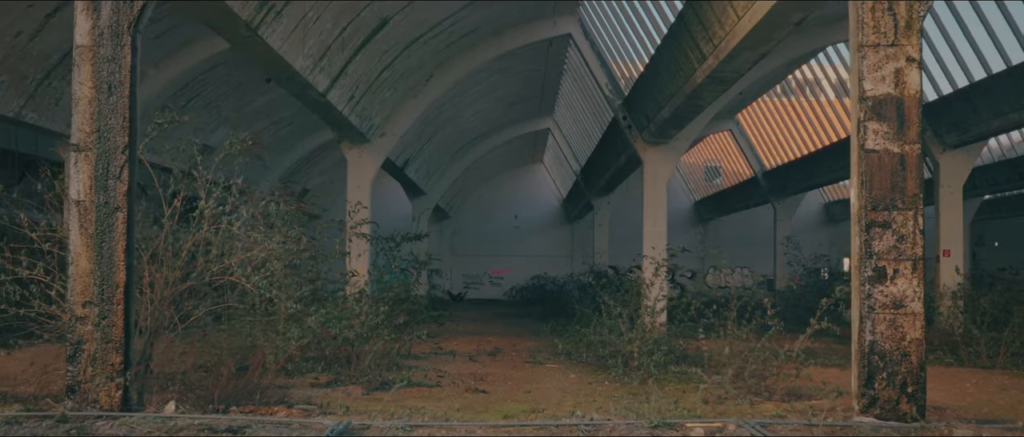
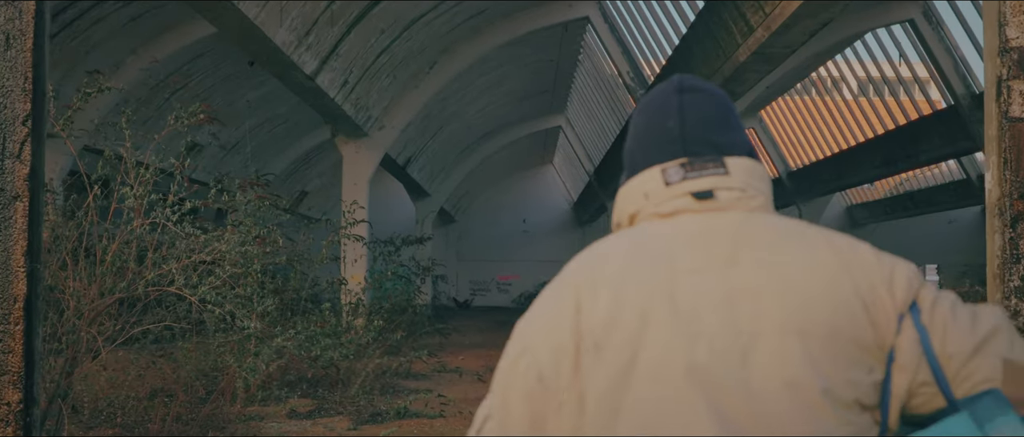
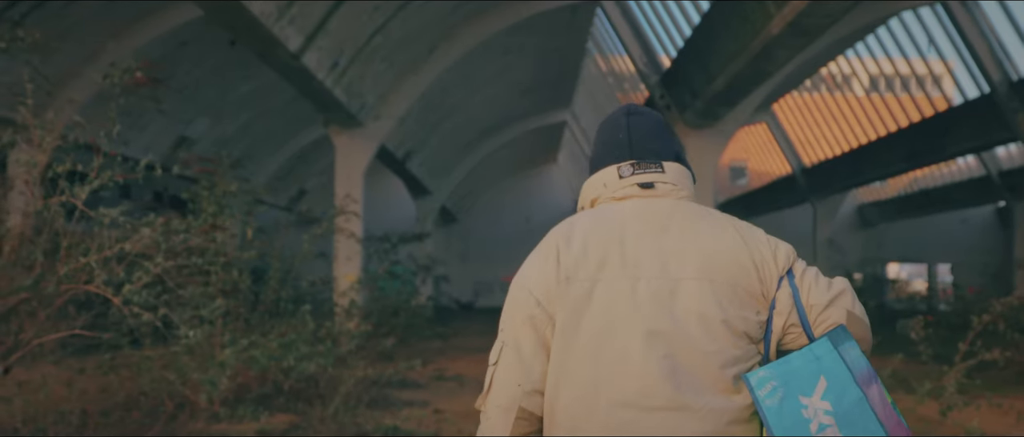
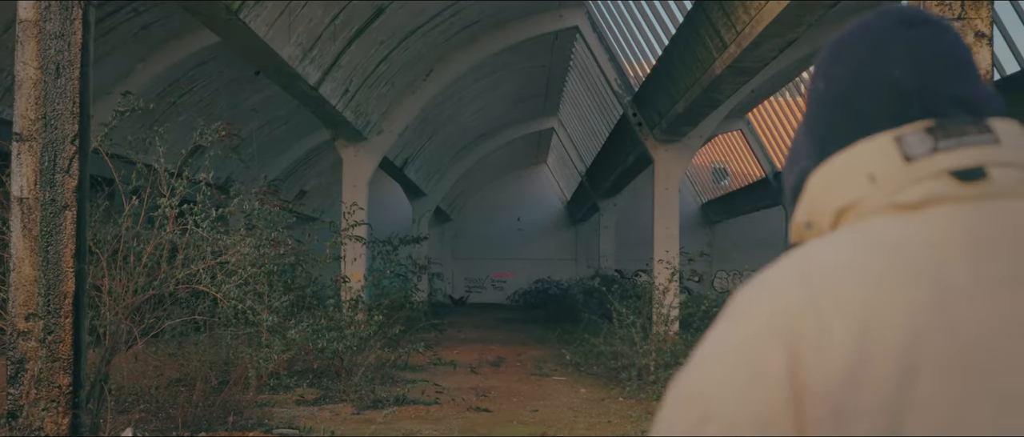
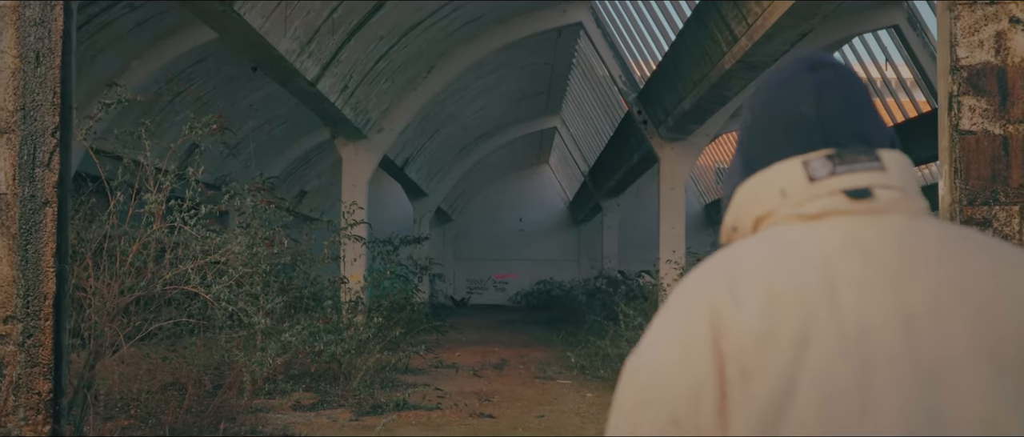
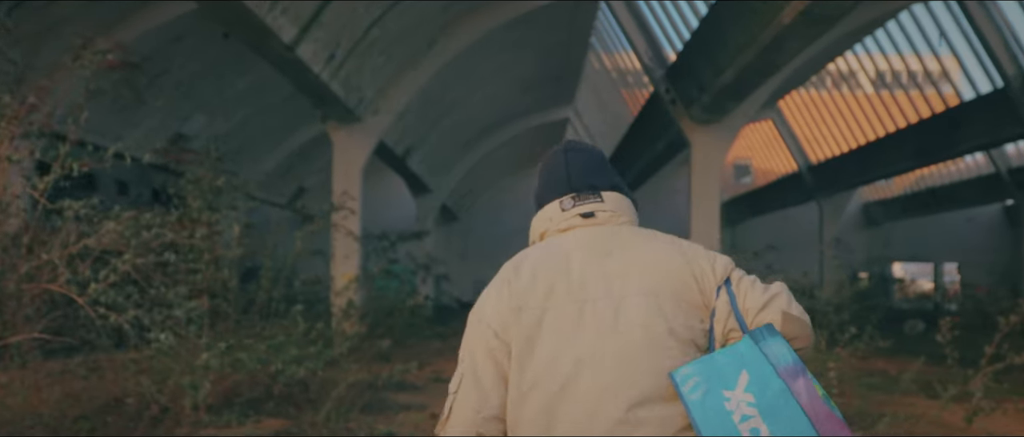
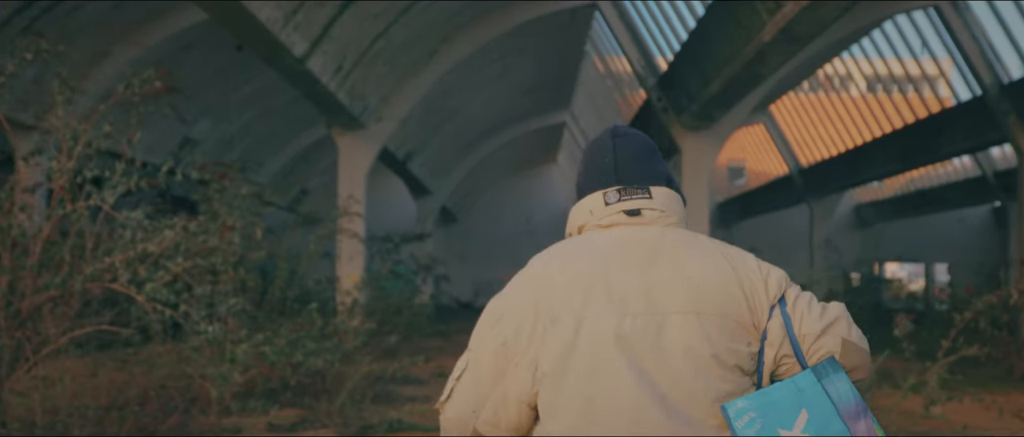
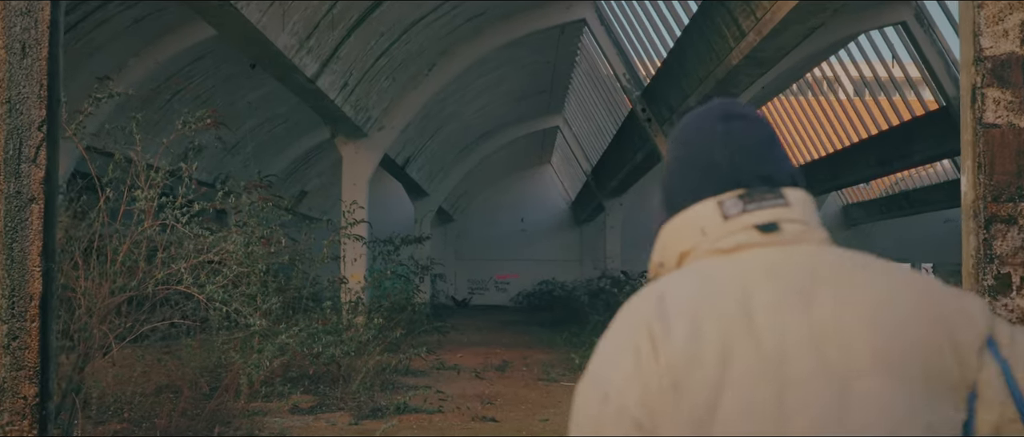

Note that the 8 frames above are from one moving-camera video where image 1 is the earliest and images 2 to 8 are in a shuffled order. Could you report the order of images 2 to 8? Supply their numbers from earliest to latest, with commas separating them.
4, 5, 8, 2, 7, 3, 6
